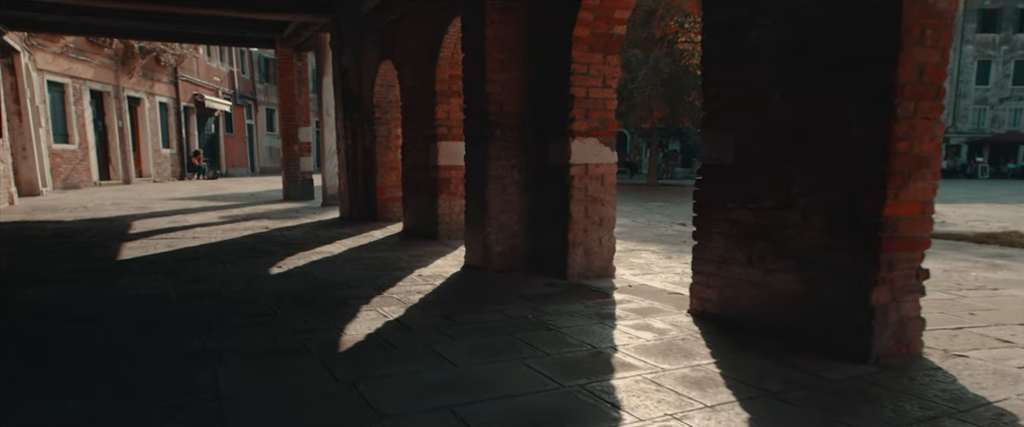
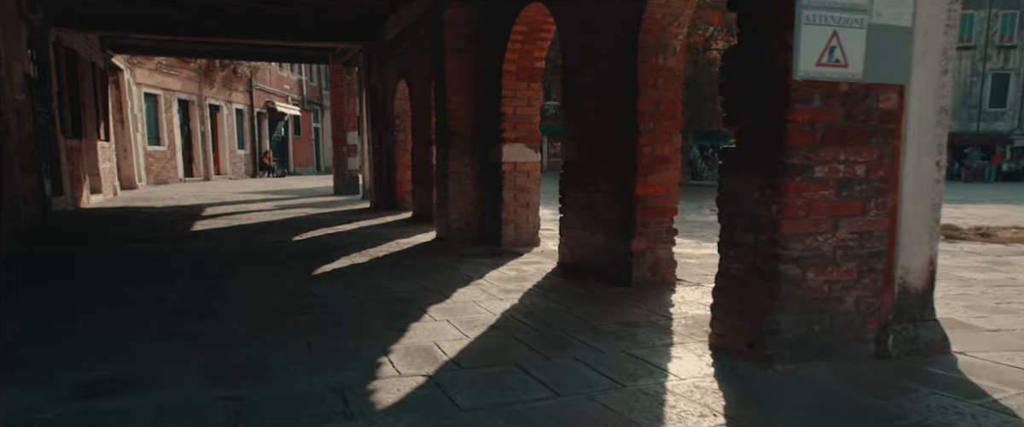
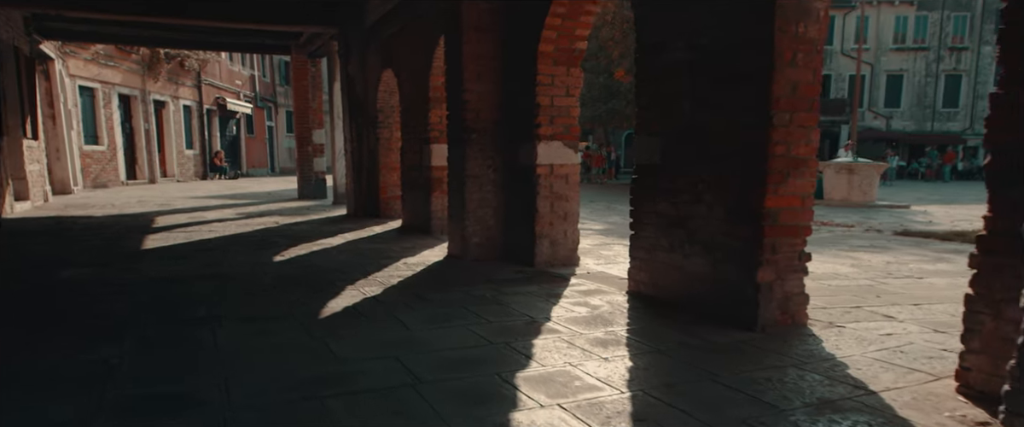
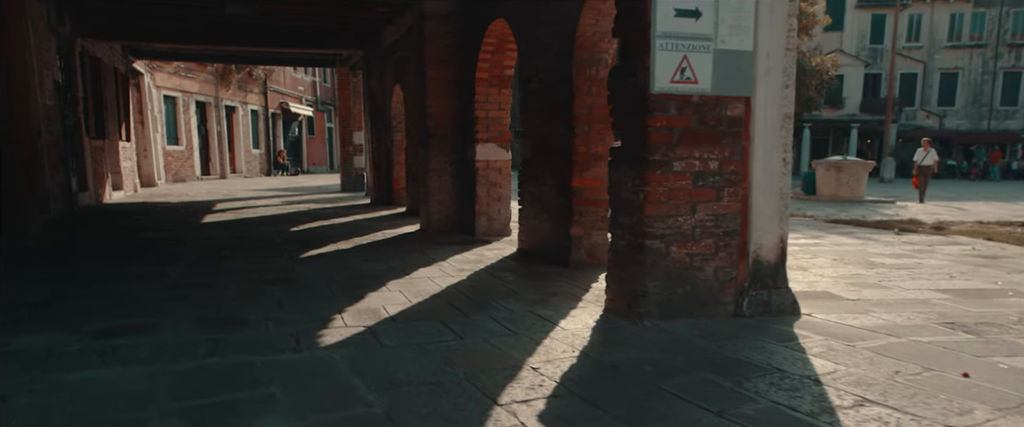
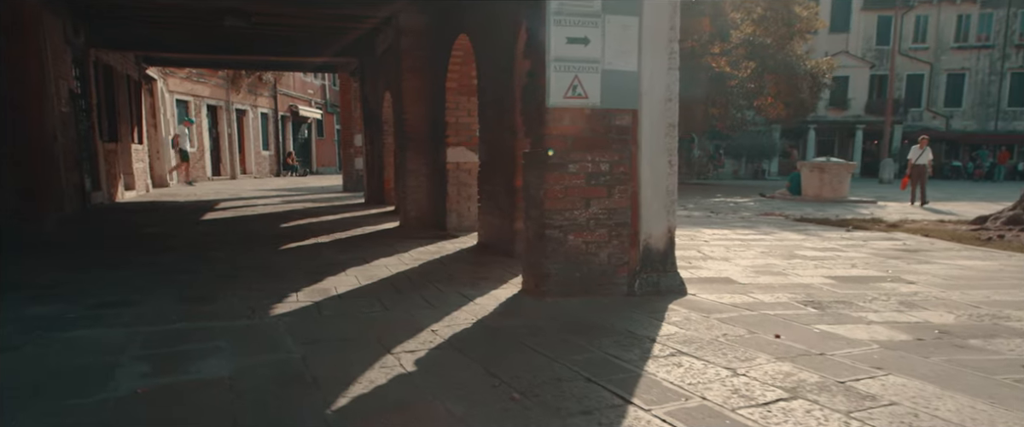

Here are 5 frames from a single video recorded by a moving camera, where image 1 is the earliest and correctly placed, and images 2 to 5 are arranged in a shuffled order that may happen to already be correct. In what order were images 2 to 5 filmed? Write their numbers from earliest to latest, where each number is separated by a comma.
3, 2, 4, 5
